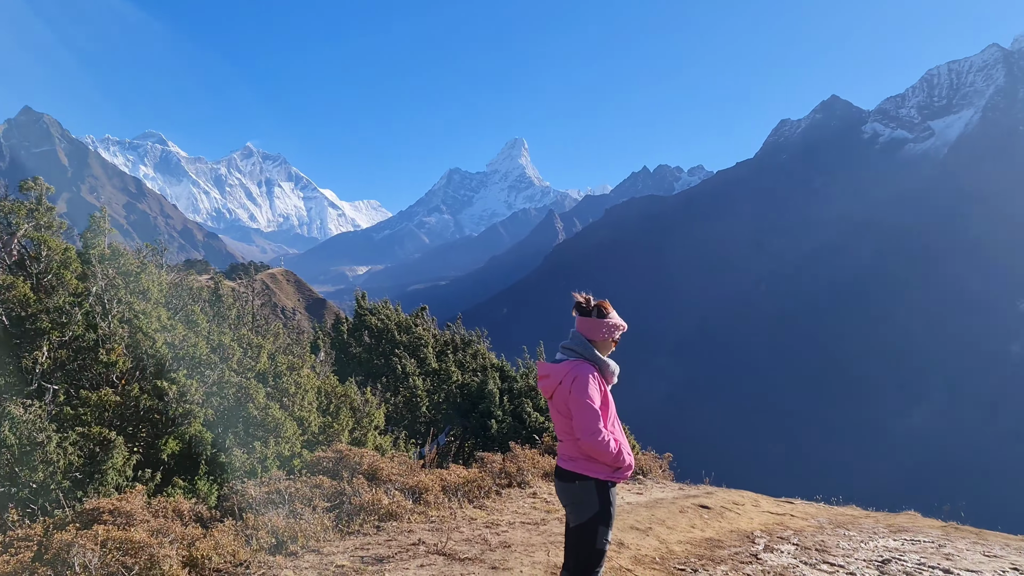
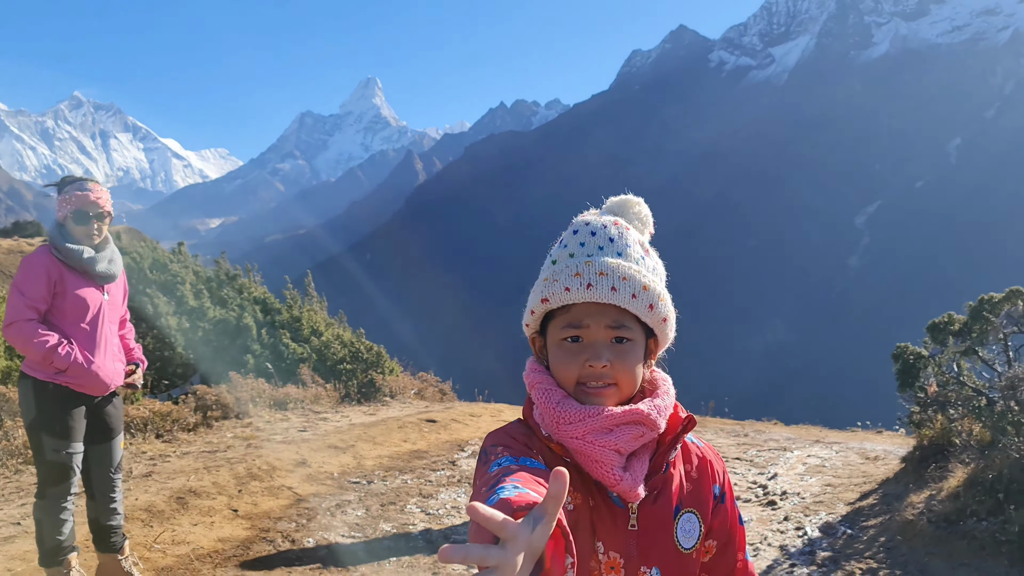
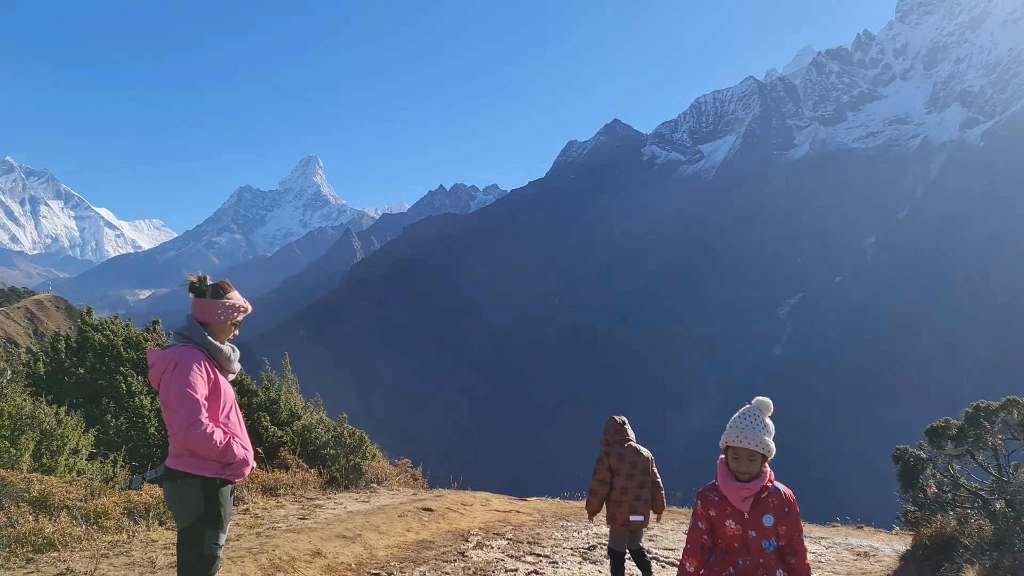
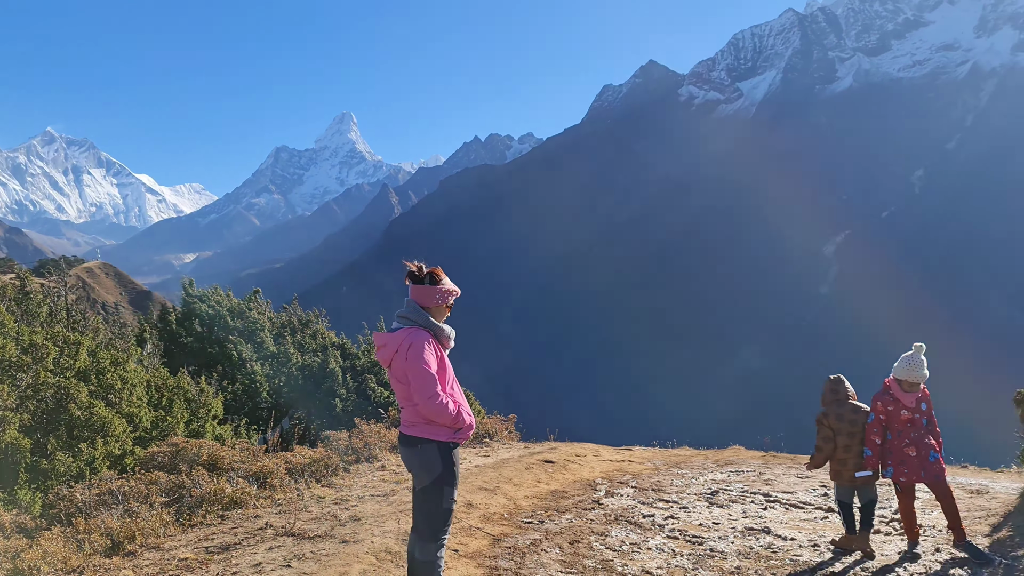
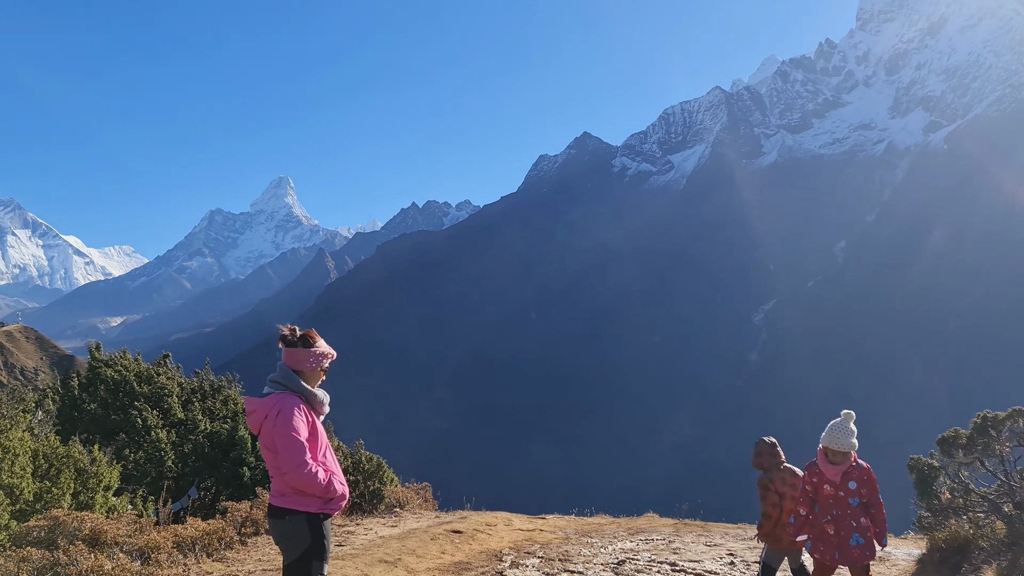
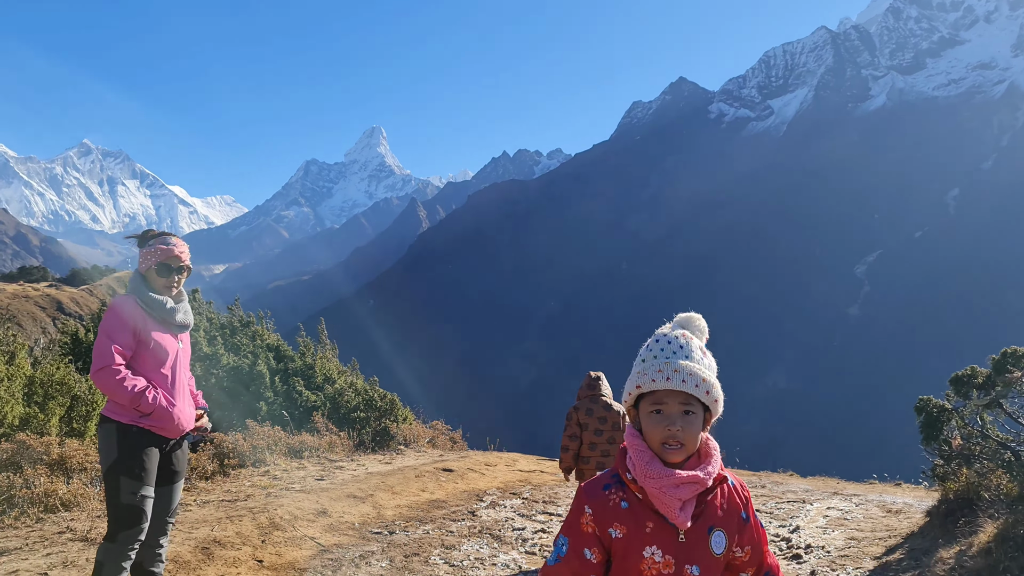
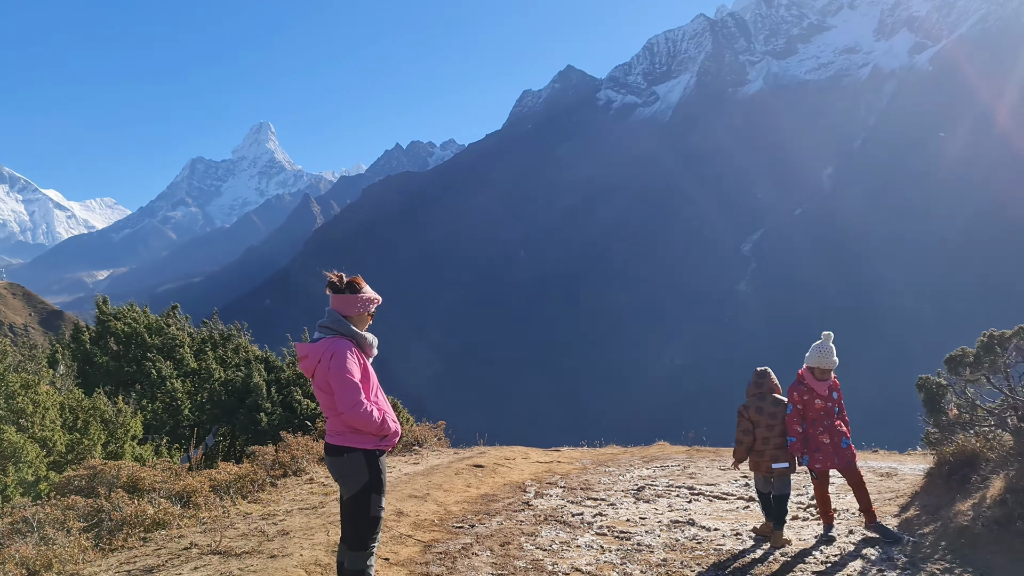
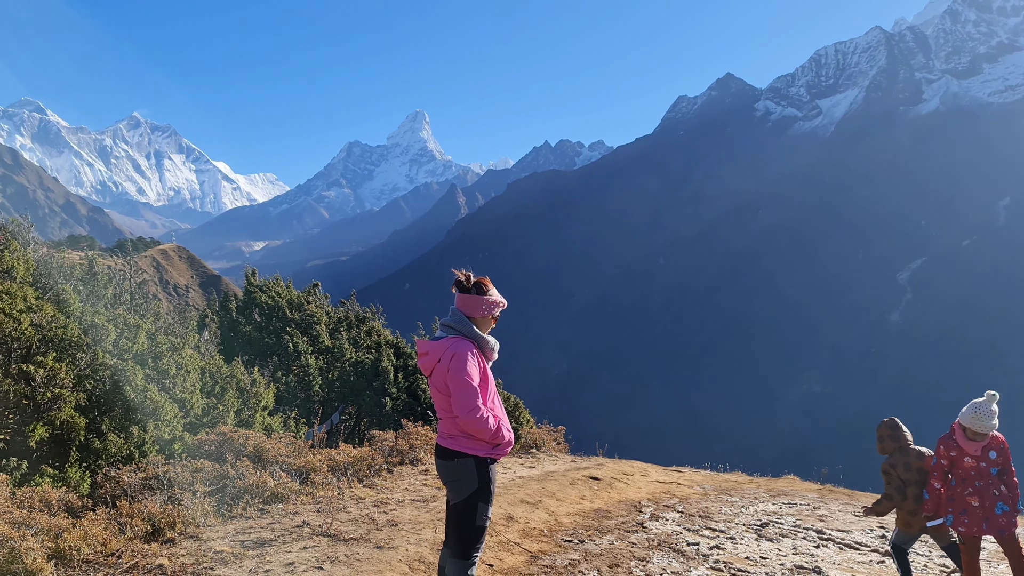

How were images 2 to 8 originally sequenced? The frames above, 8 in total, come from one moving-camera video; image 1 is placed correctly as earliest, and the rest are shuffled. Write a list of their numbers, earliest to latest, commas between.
8, 4, 7, 5, 3, 6, 2
